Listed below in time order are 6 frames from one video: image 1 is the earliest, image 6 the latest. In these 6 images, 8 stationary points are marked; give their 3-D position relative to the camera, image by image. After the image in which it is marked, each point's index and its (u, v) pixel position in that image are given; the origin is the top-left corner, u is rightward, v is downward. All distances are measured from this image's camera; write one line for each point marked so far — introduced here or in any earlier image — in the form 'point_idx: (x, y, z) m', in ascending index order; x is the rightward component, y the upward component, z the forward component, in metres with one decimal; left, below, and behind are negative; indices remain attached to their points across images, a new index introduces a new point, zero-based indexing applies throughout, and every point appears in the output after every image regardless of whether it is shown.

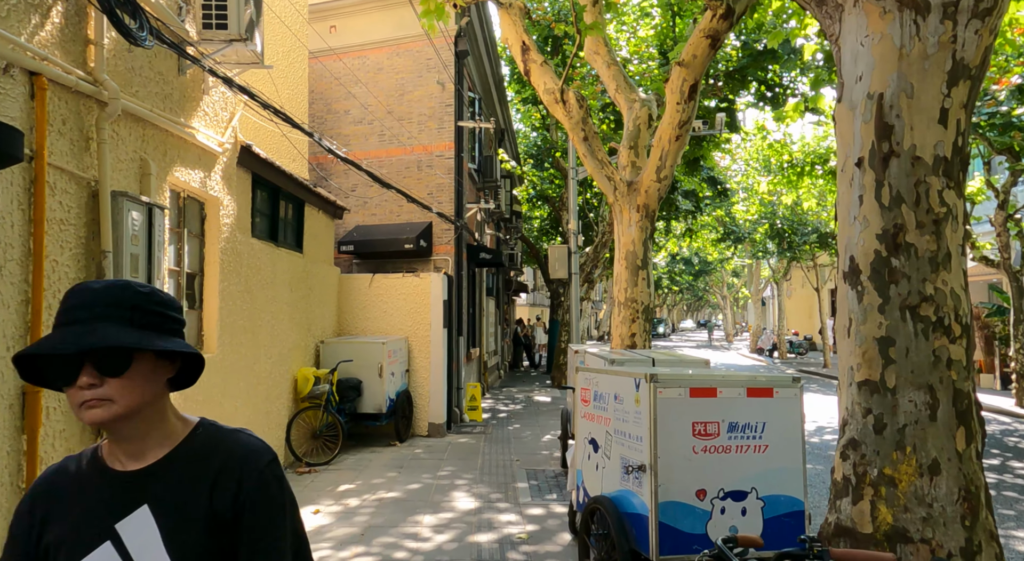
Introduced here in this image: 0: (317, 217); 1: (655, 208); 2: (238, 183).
0: (-2.9, +0.9, +9.5) m
1: (+1.7, +0.9, +7.5) m
2: (-2.8, +1.0, +6.4) m
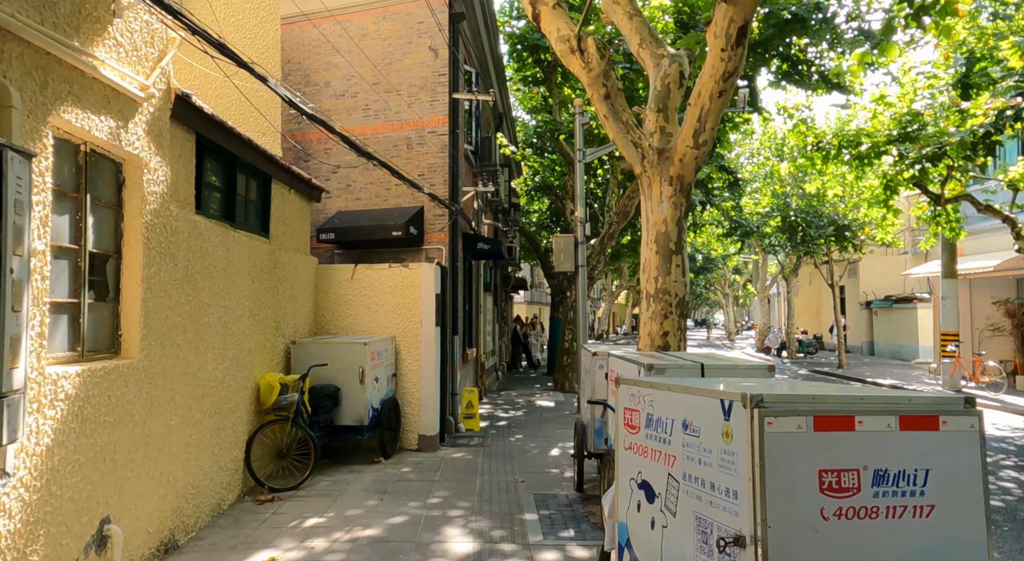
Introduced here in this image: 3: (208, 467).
0: (-2.9, +1.1, +8.2) m
1: (+1.7, +1.0, +6.2) m
2: (-2.7, +1.1, +5.1) m
3: (-2.7, -1.6, +5.6) m
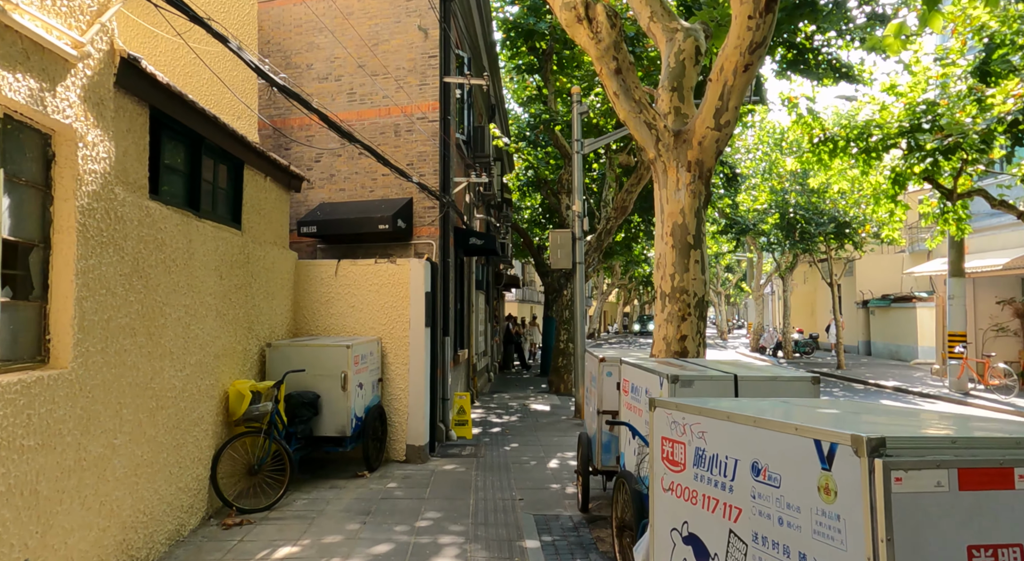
0: (-2.9, +1.1, +7.5) m
1: (+1.7, +1.0, +5.5) m
2: (-2.7, +1.1, +4.4) m
3: (-2.7, -1.6, +4.9) m
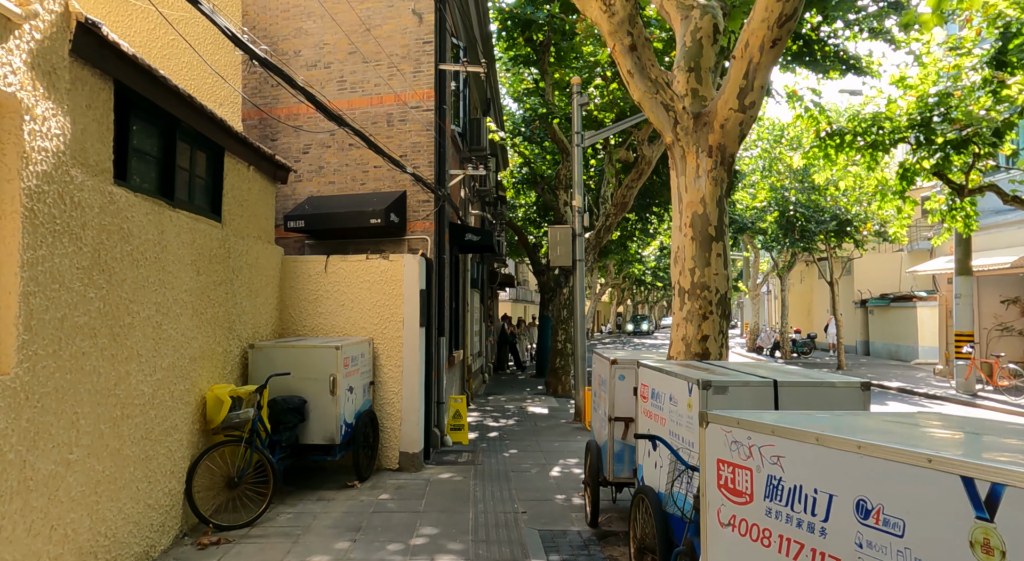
0: (-2.9, +1.1, +6.9) m
1: (+1.7, +1.0, +5.1) m
2: (-2.6, +1.2, +3.9) m
3: (-2.6, -1.6, +4.4) m
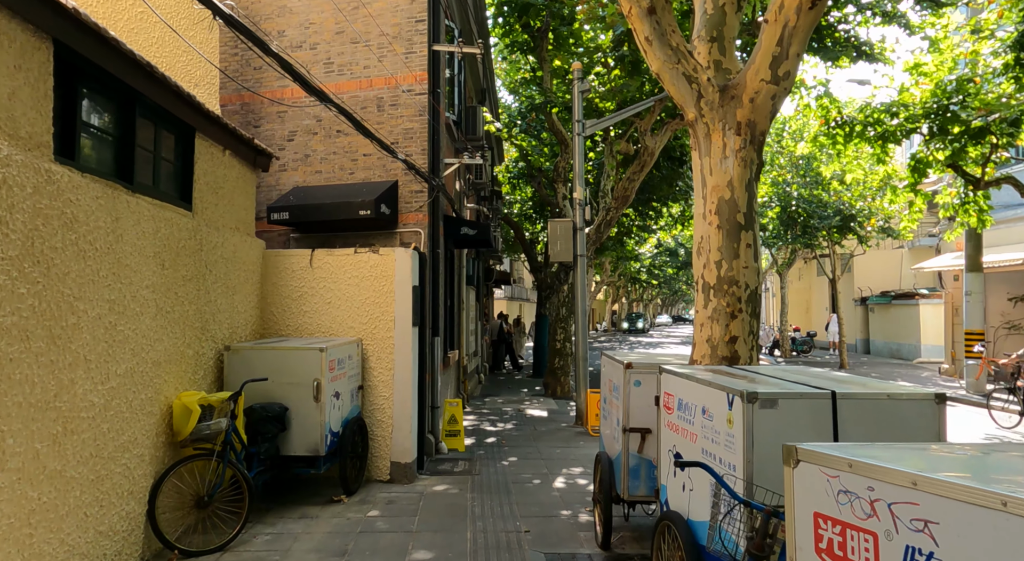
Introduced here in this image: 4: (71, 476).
0: (-2.9, +1.2, +6.3) m
1: (+1.8, +1.1, +4.5) m
2: (-2.6, +1.2, +3.3) m
3: (-2.6, -1.5, +3.8) m
4: (-2.6, -1.1, +3.8) m
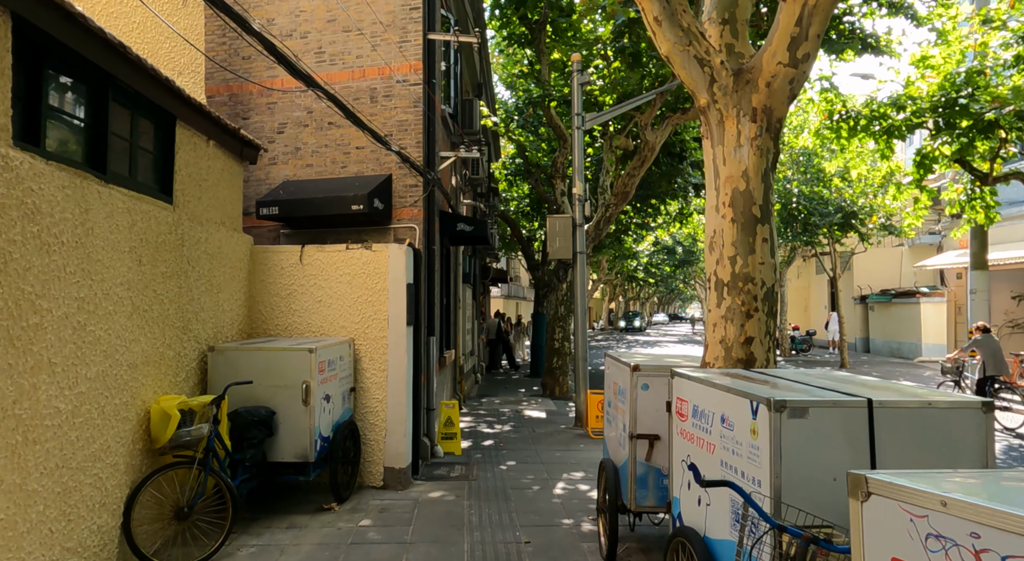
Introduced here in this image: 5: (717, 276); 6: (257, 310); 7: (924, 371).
0: (-2.9, +1.2, +6.0) m
1: (+1.8, +1.1, +4.2) m
2: (-2.6, +1.2, +2.9) m
3: (-2.6, -1.5, +3.5) m
4: (-2.6, -1.1, +3.5) m
5: (+1.4, 0.0, +4.3) m
6: (-2.8, -0.3, +7.1) m
7: (+12.3, -2.7, +19.2) m
